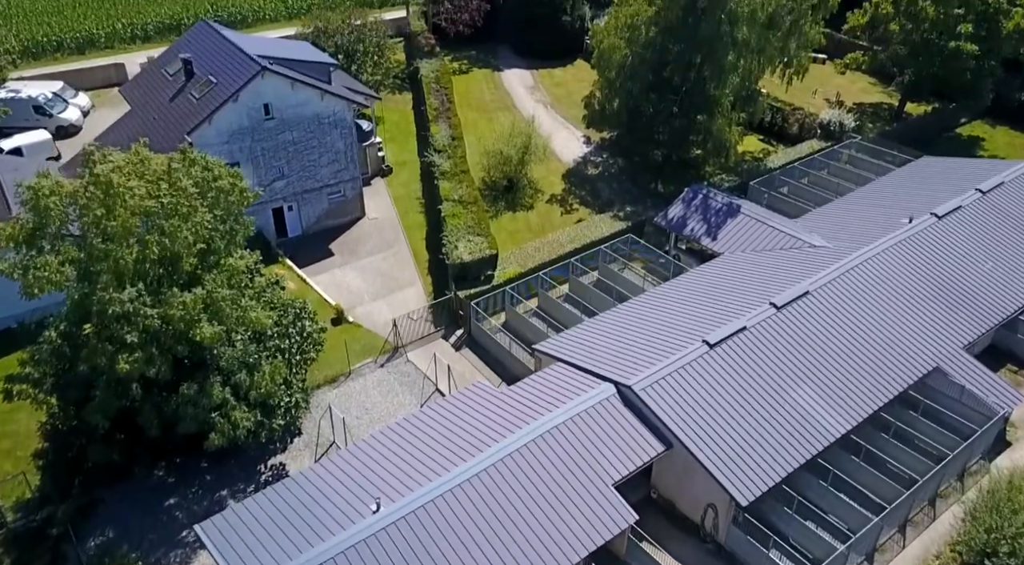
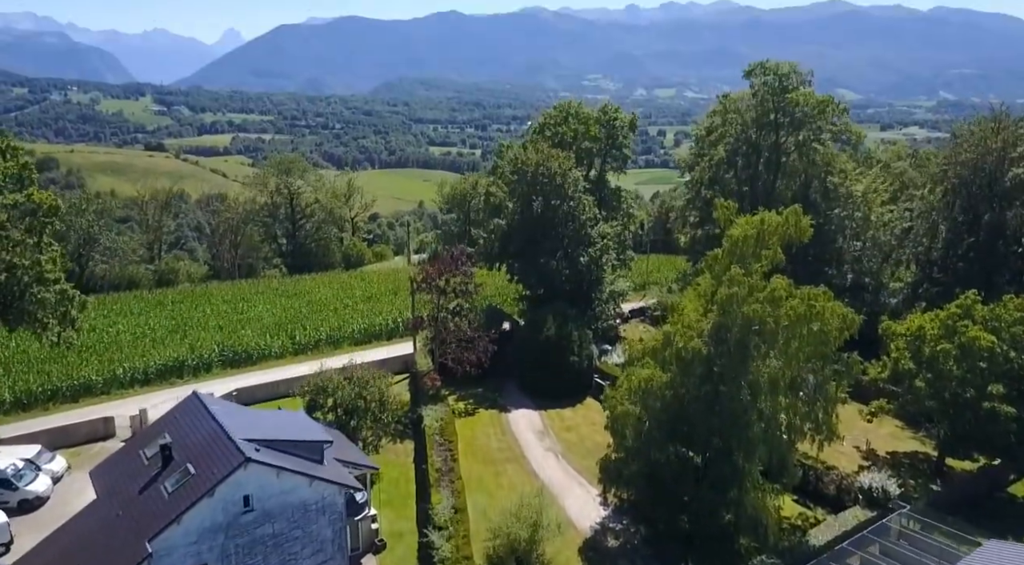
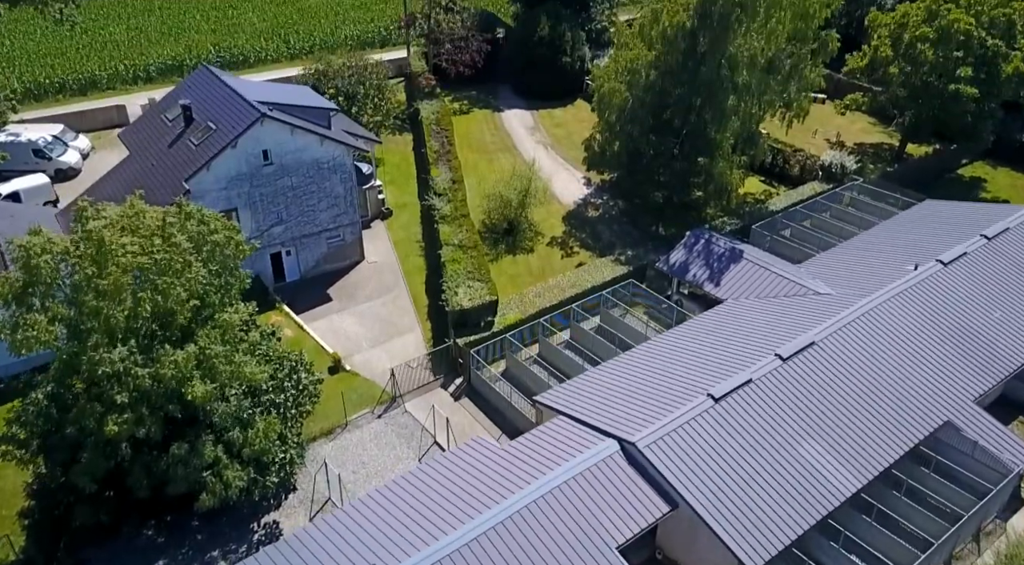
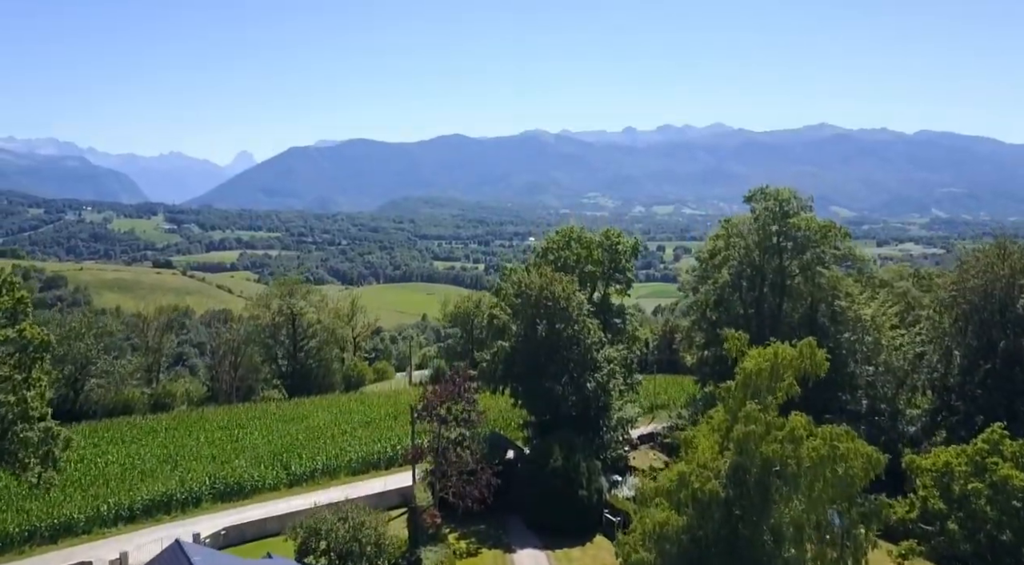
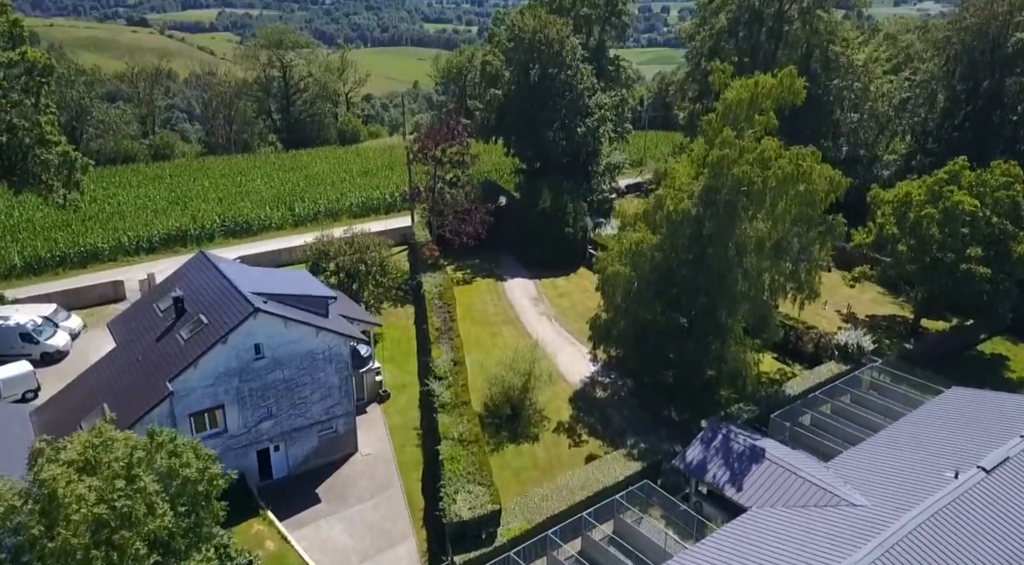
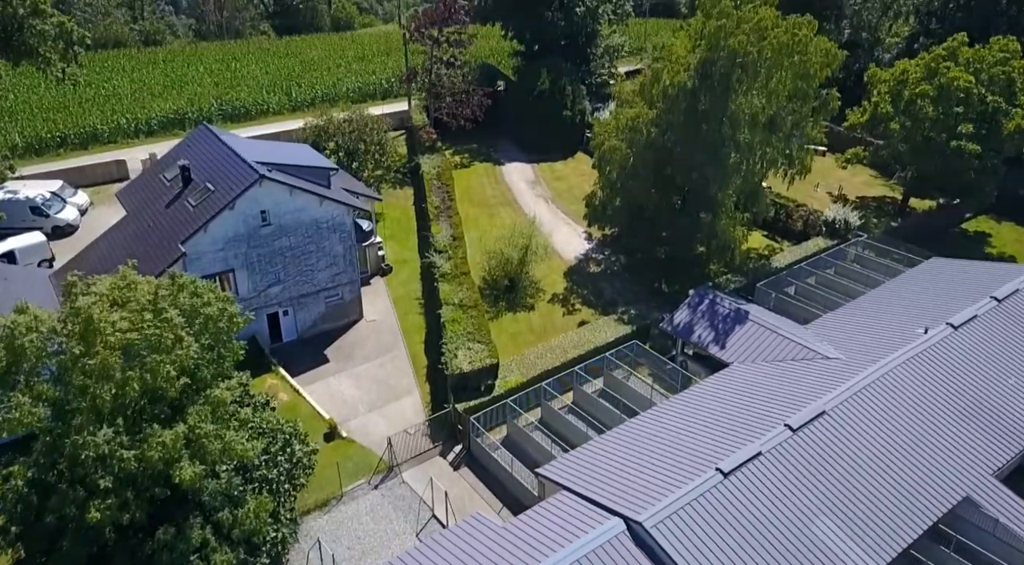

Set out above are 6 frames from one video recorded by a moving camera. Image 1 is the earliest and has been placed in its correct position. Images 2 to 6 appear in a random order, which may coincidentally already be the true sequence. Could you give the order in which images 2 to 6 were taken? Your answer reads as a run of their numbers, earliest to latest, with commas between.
3, 6, 5, 2, 4
